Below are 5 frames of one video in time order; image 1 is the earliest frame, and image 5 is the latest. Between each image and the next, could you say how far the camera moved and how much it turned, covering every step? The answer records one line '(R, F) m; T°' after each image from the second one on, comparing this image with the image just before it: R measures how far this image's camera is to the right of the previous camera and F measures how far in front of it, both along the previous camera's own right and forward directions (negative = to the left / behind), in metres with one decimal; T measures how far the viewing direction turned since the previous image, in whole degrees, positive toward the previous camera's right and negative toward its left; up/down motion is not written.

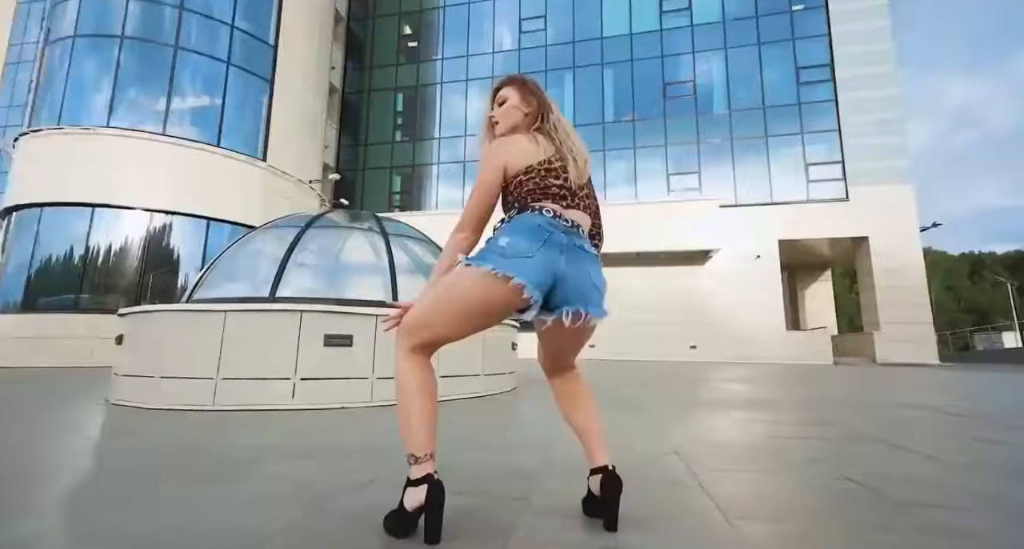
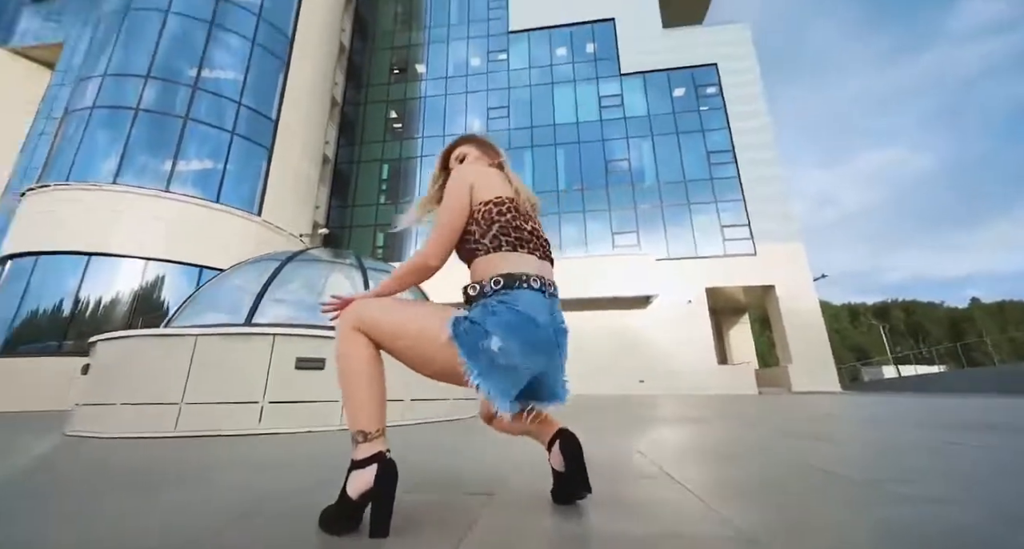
(-0.3, -1.0) m; +6°
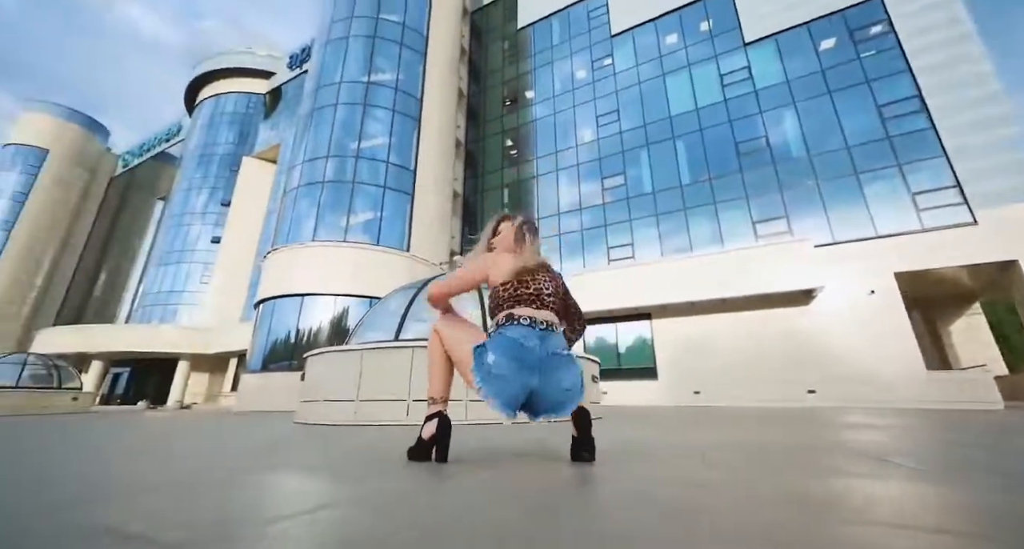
(+0.8, 0.0) m; -21°
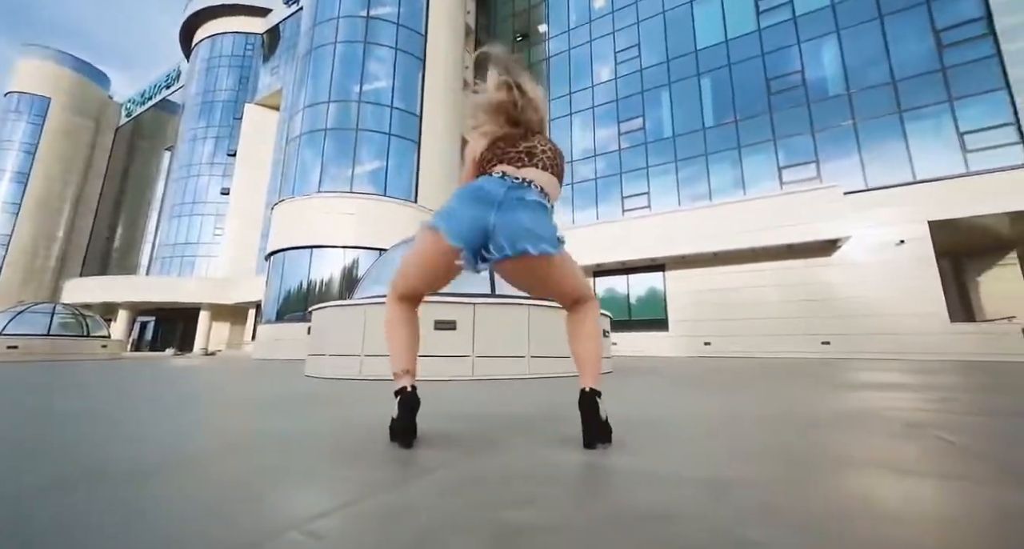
(+0.1, +0.2) m; -2°
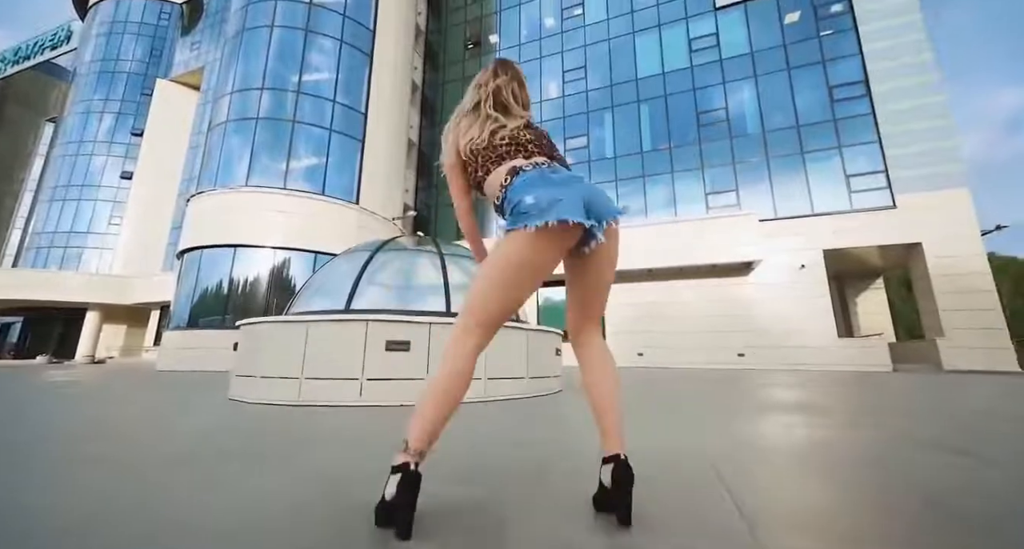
(-0.4, 0.0) m; +10°
